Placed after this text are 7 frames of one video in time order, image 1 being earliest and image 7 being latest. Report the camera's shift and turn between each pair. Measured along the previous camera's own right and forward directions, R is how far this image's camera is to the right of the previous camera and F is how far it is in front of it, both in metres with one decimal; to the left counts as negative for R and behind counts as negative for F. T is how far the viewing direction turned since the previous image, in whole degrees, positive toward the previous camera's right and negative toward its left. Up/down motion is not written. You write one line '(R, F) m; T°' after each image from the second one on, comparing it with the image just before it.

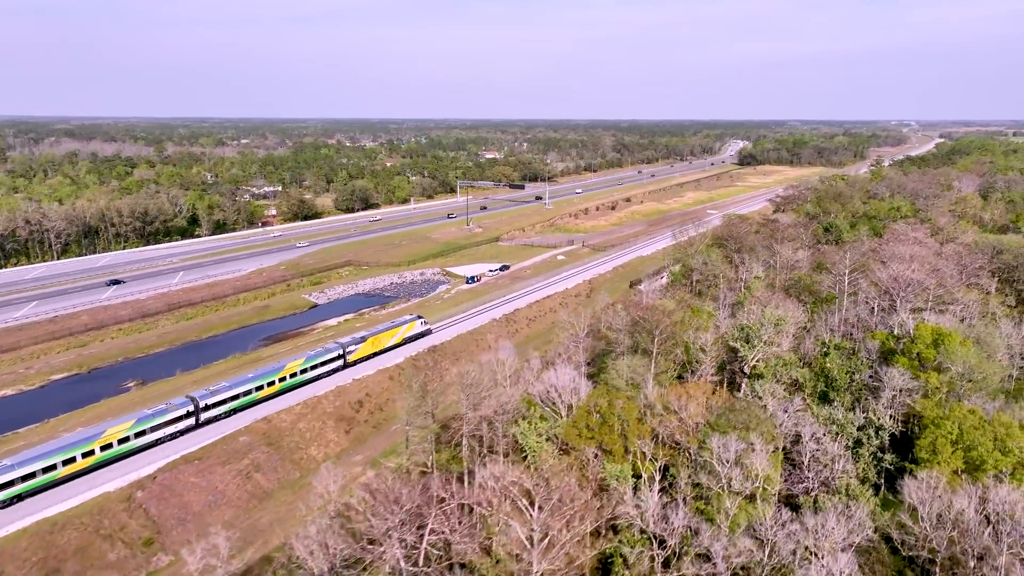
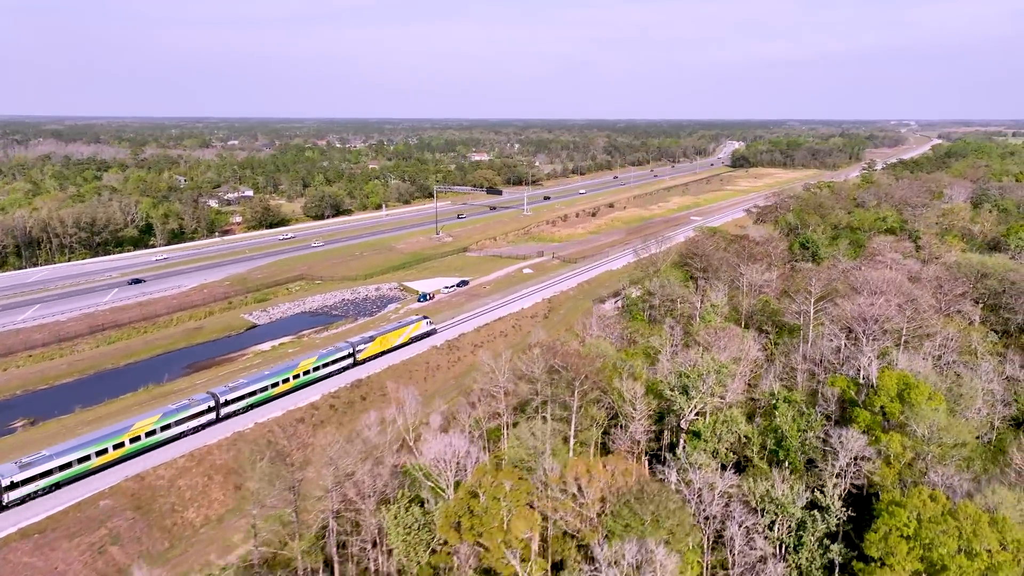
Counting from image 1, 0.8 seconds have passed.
(+1.6, +2.7) m; 0°
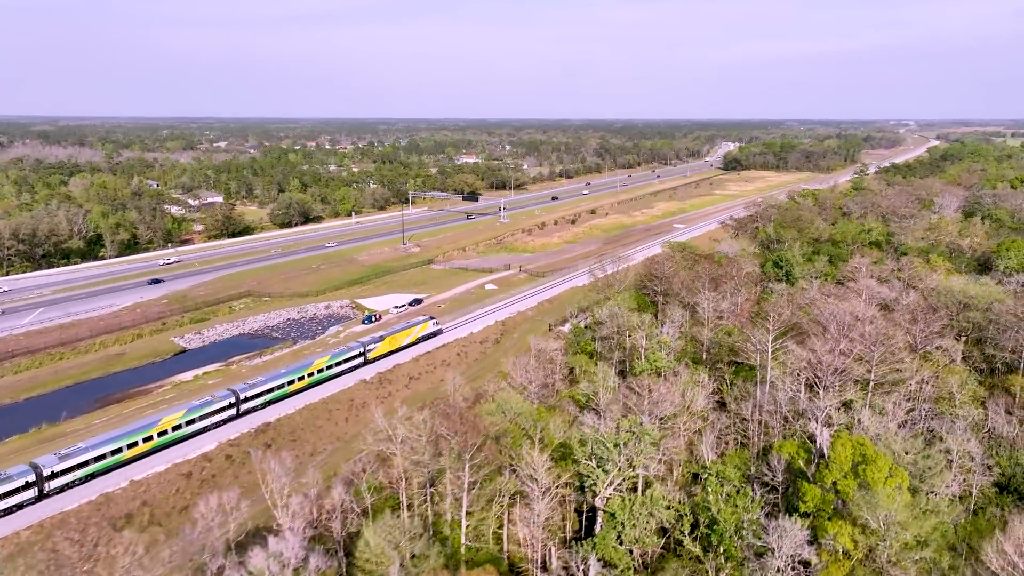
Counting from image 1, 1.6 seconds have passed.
(+1.6, +2.8) m; 0°
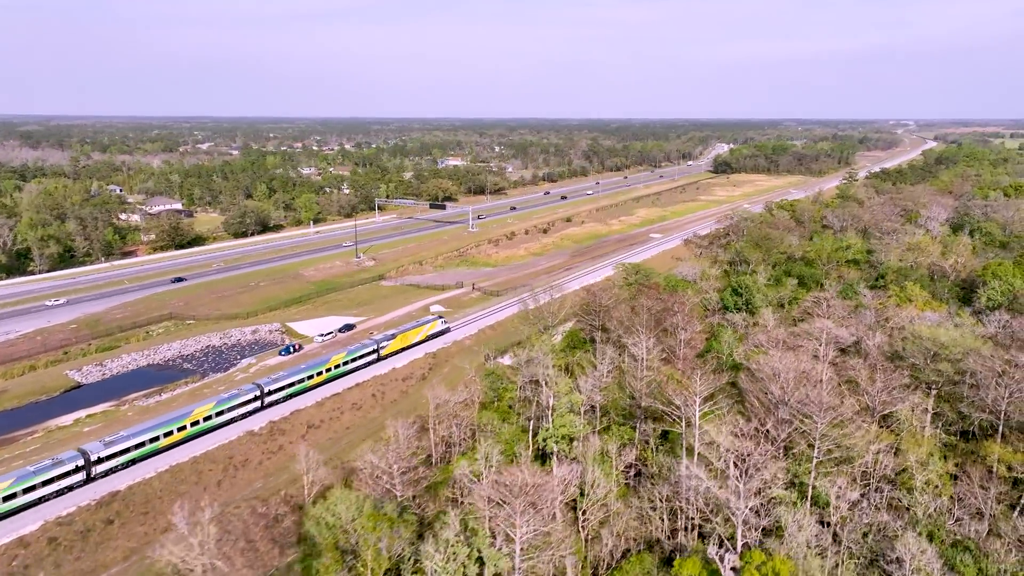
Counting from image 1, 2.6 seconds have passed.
(+2.0, +3.5) m; 0°
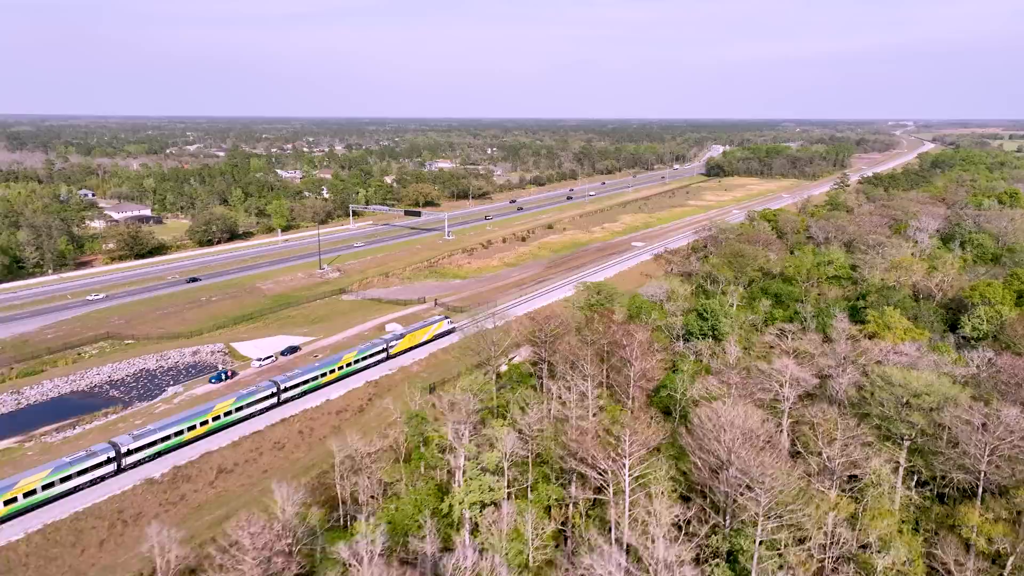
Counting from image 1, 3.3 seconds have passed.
(+1.4, +2.5) m; 0°
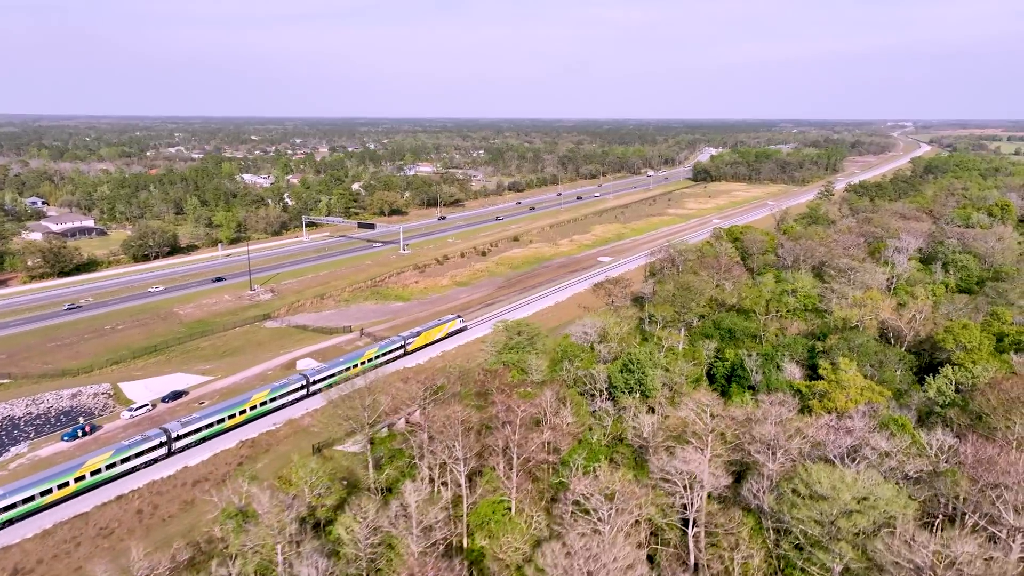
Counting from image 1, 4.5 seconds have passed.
(+2.4, +4.2) m; 0°
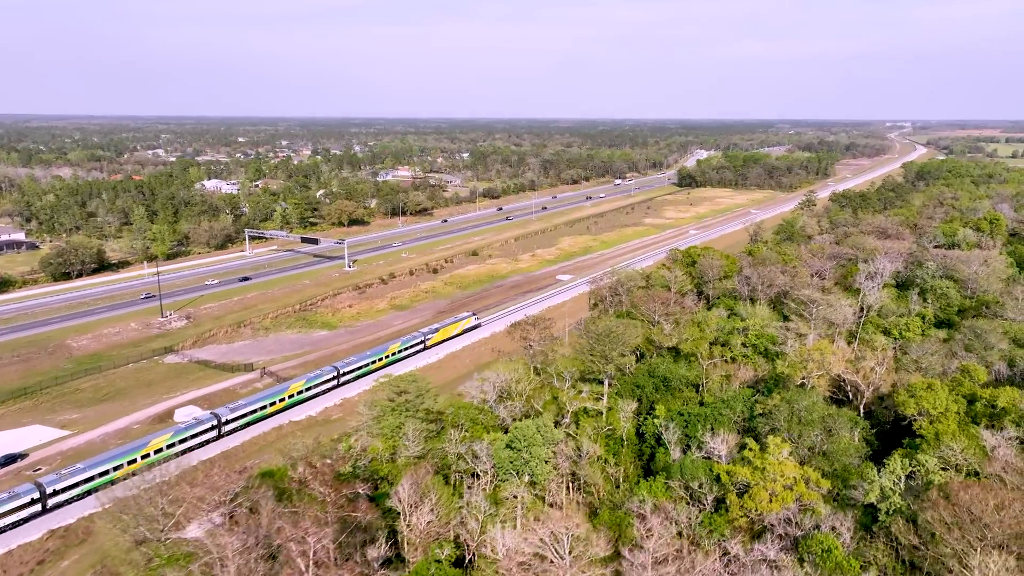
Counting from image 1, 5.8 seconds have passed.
(+2.6, +4.5) m; 0°
